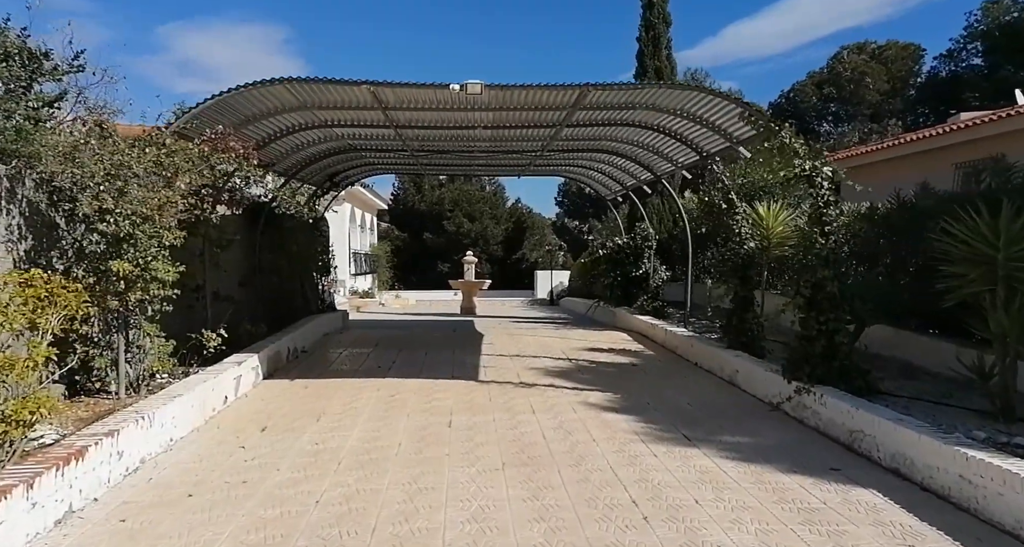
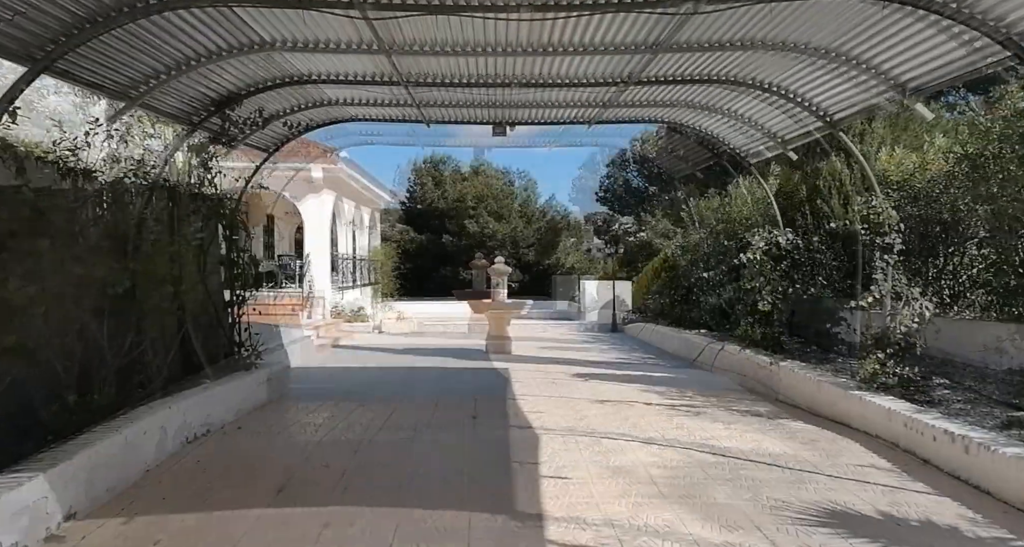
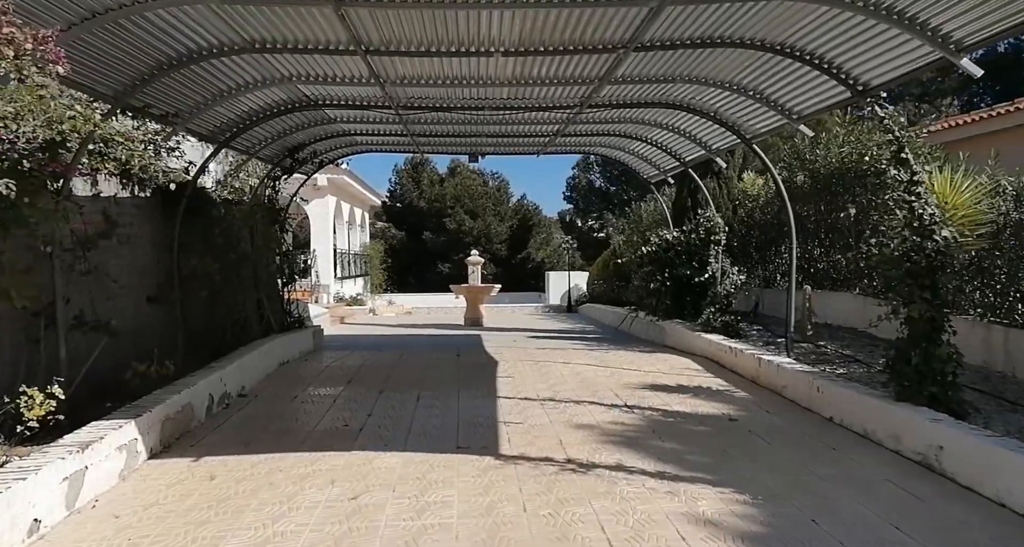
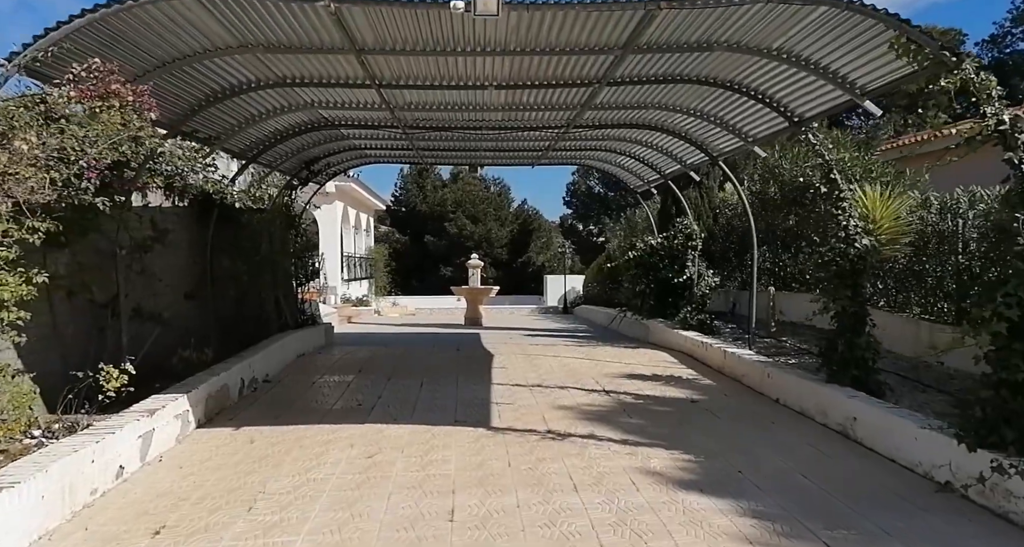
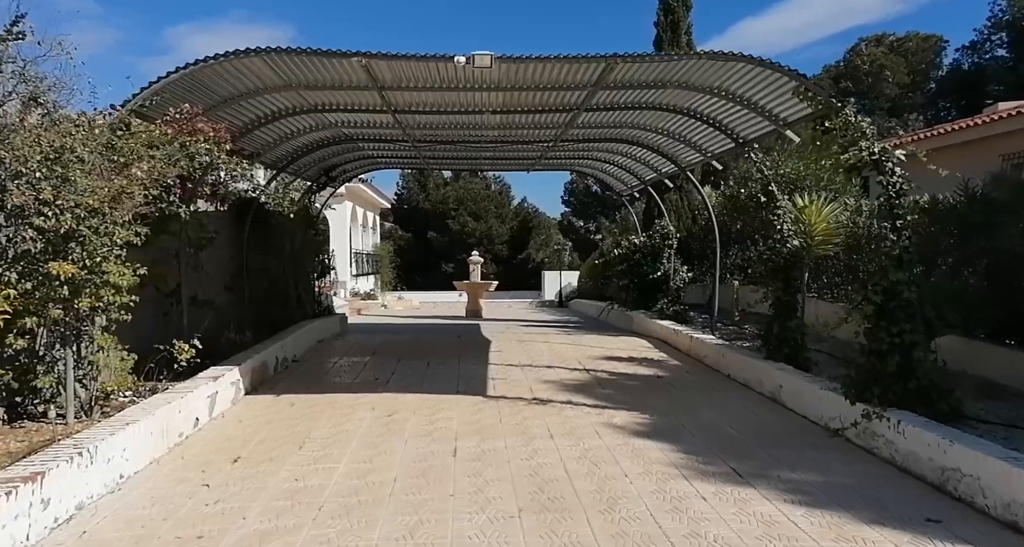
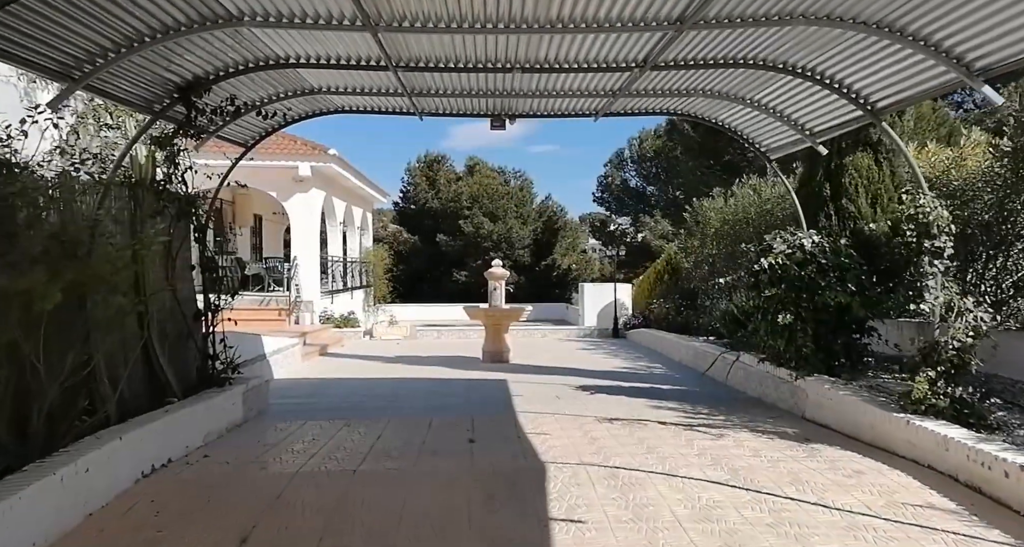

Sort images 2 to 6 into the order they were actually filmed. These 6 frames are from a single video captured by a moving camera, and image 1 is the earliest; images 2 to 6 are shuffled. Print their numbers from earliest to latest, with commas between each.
5, 4, 3, 2, 6
